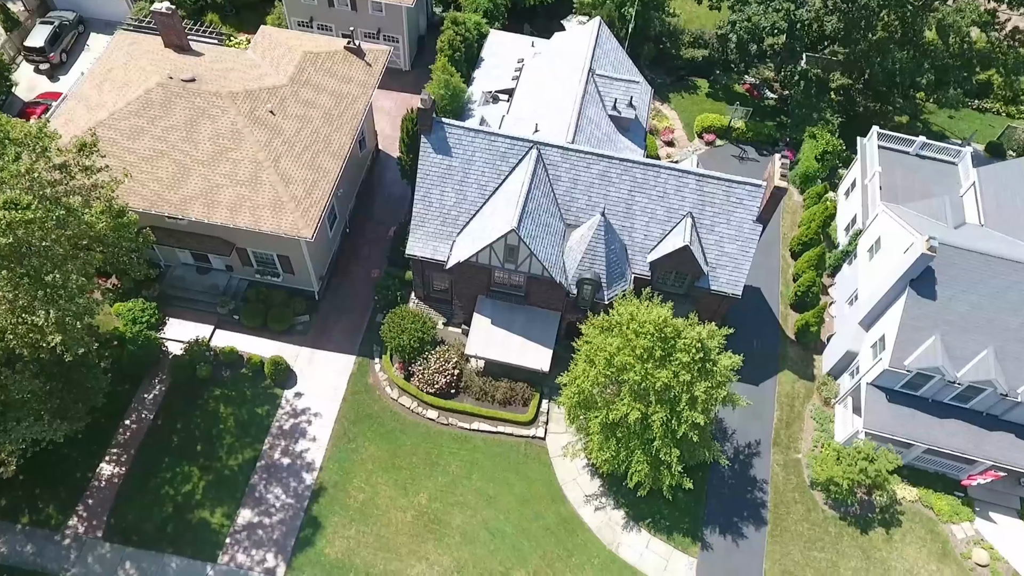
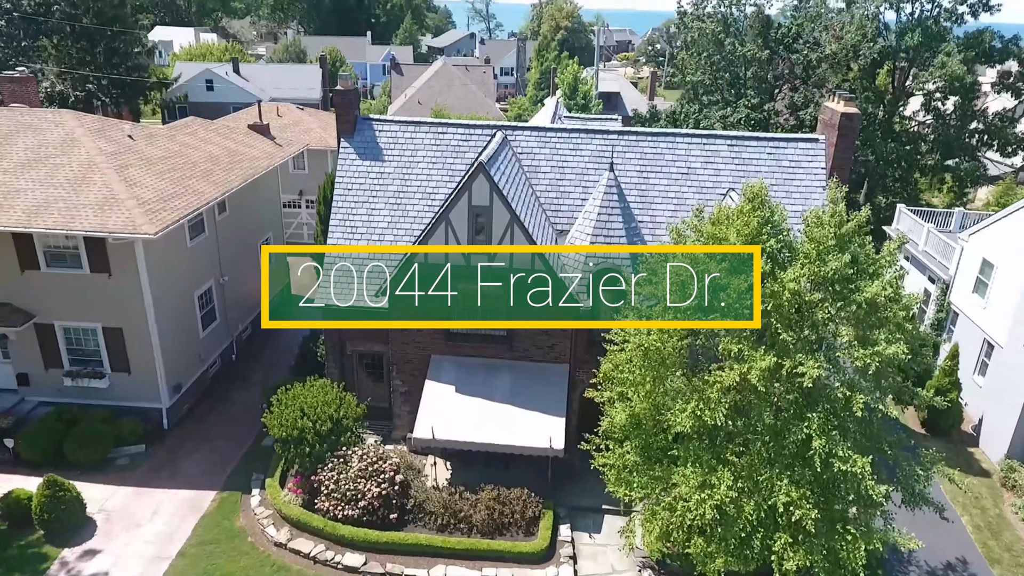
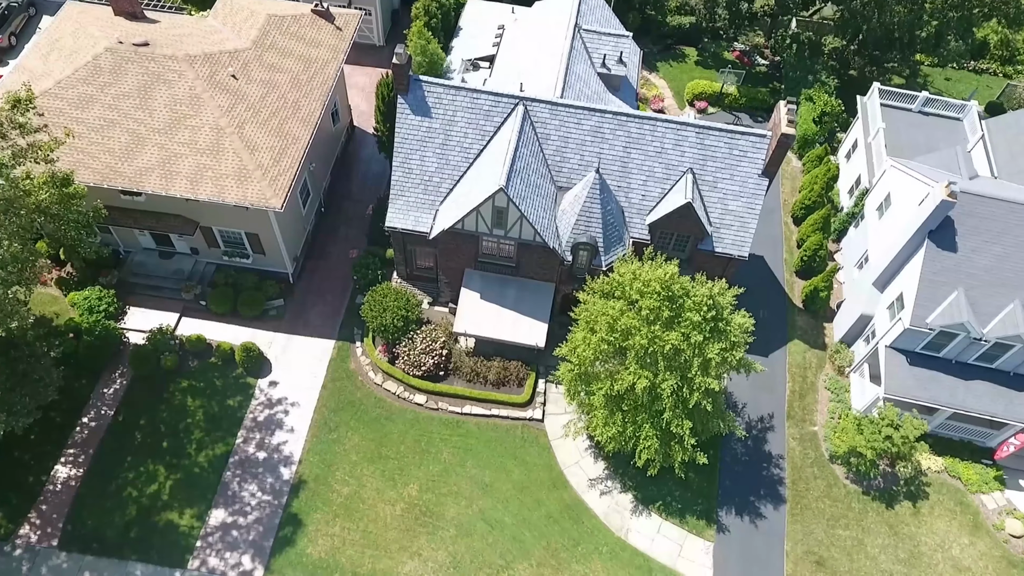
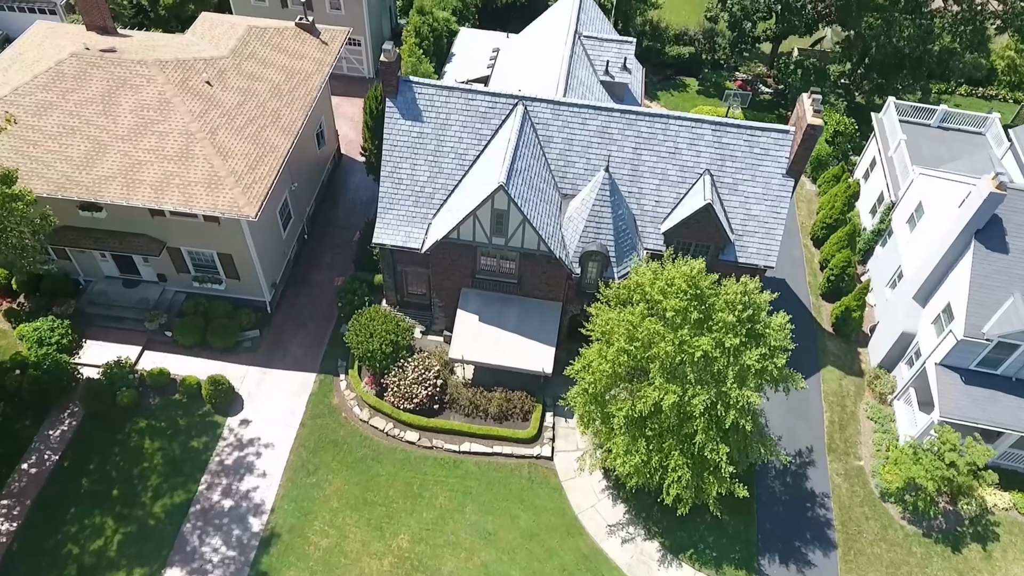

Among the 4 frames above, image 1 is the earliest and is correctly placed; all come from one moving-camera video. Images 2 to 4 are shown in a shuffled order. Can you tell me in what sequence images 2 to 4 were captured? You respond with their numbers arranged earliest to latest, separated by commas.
3, 4, 2
